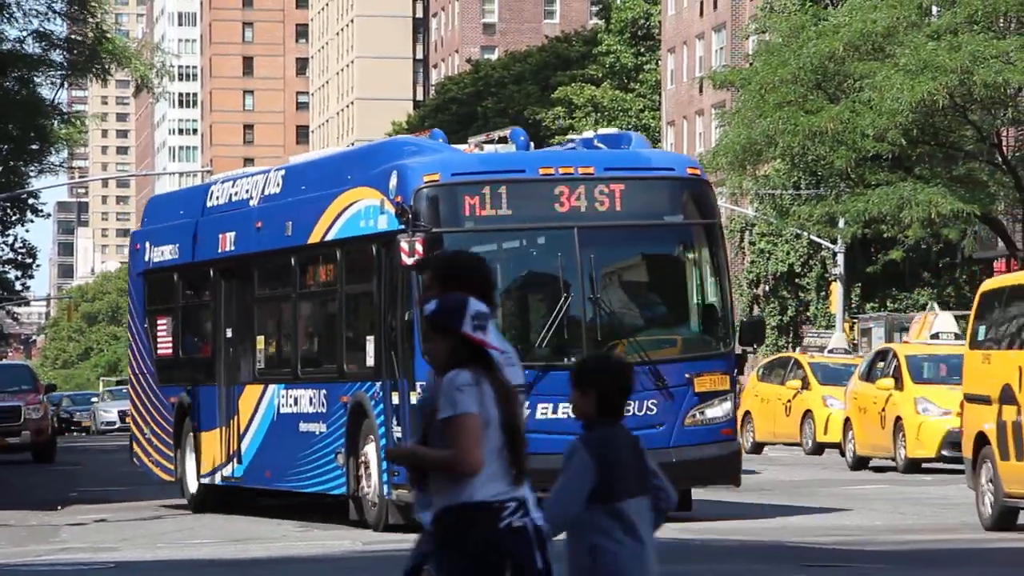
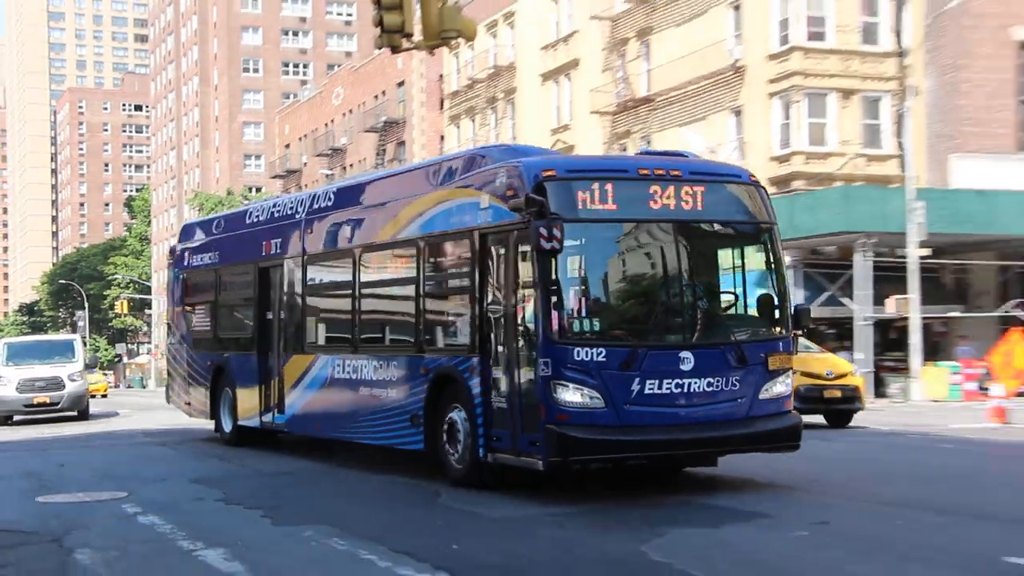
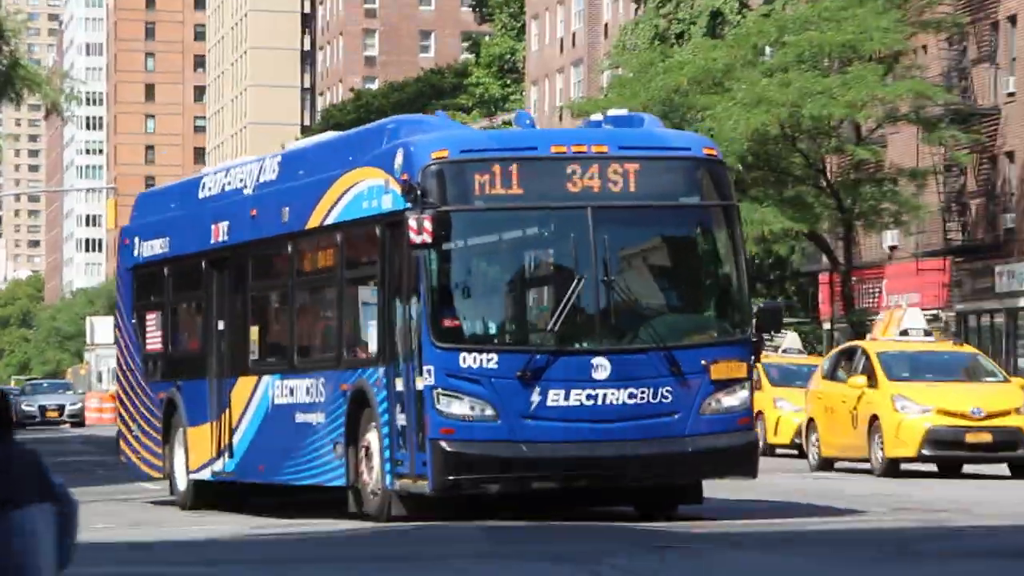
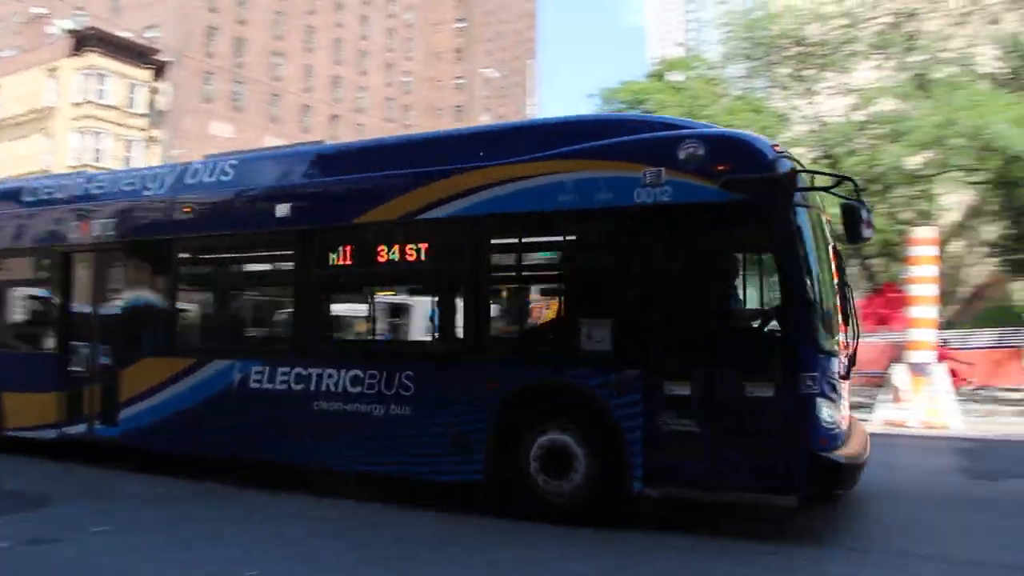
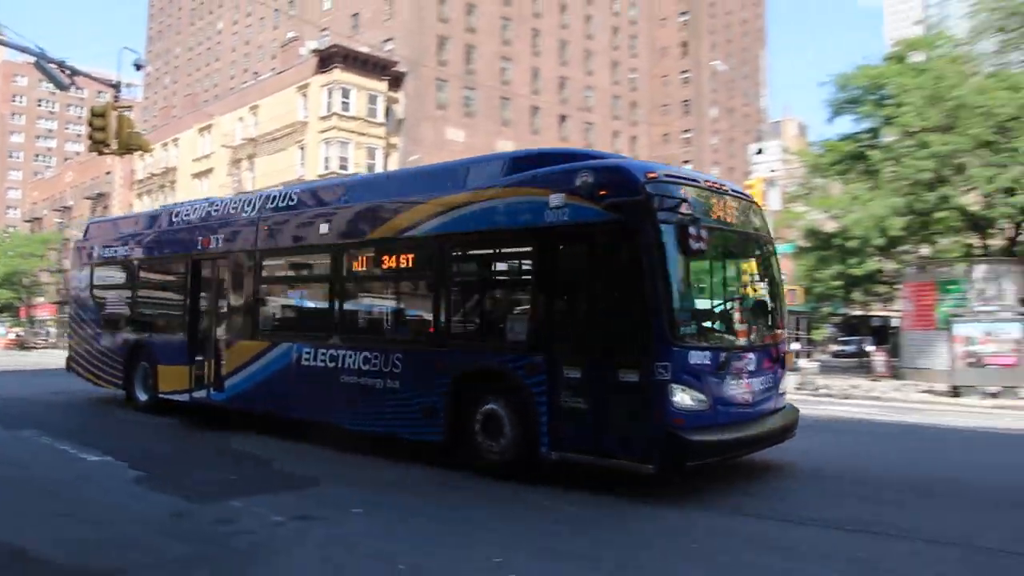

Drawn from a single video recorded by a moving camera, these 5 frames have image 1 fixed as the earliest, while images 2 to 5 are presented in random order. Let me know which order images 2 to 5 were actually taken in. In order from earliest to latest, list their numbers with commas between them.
3, 2, 5, 4
